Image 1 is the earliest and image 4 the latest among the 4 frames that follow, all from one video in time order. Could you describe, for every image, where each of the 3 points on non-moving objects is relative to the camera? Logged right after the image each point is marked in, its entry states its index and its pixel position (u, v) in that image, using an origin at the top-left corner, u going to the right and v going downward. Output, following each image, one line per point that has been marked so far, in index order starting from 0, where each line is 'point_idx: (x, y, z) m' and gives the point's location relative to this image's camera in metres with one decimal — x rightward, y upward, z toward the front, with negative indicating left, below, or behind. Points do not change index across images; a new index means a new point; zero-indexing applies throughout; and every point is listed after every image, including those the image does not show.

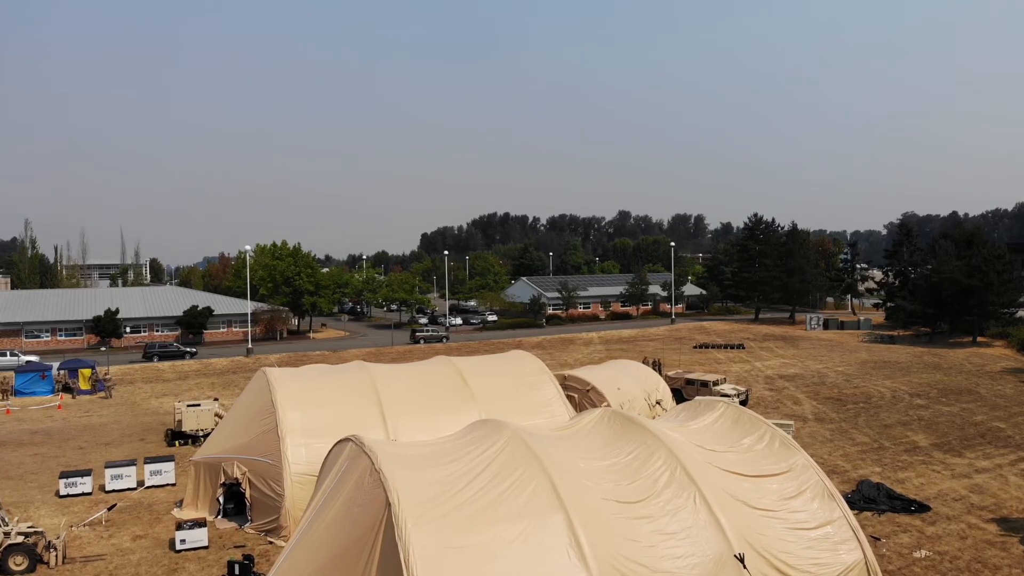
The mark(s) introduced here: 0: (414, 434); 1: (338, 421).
0: (-2.0, -3.0, +14.3) m
1: (-3.5, -2.7, +14.1) m
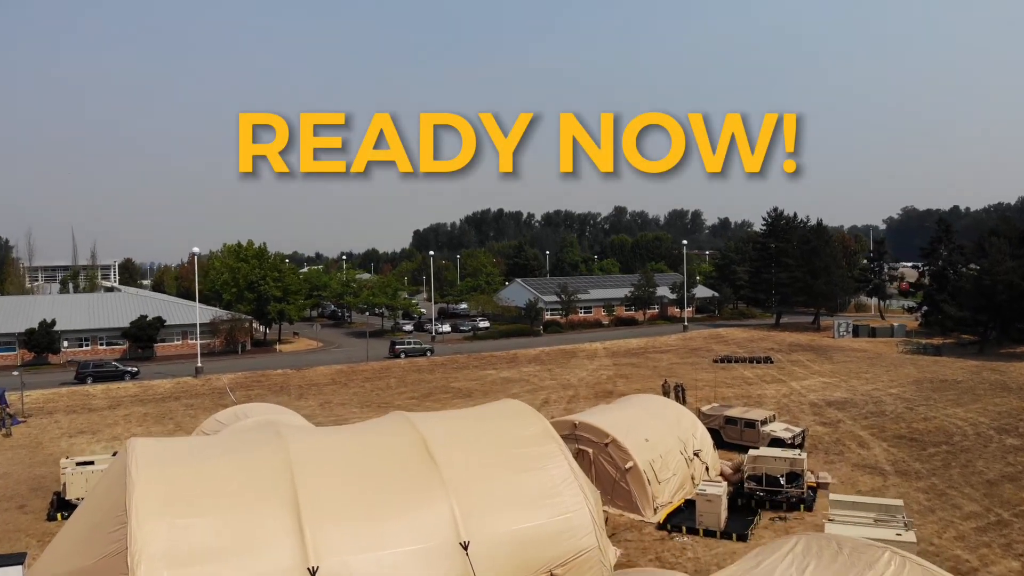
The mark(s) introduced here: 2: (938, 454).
0: (-2.1, -3.4, +9.1) m
1: (-3.6, -3.2, +8.9) m
2: (+11.5, -4.5, +18.9) m
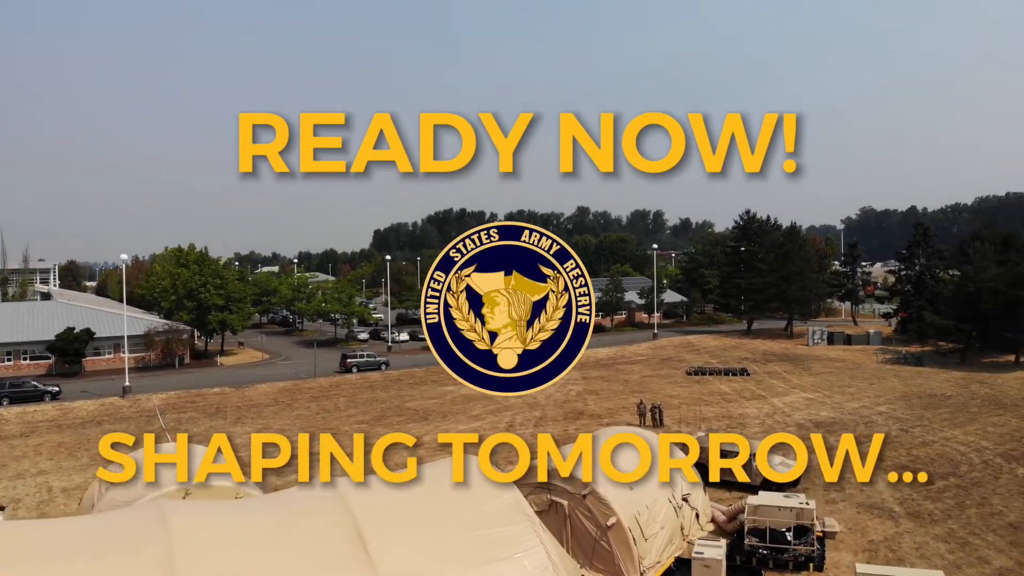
0: (-2.6, -3.9, +6.4) m
1: (-4.0, -3.6, +6.2) m
2: (+10.5, -4.9, +16.9) m
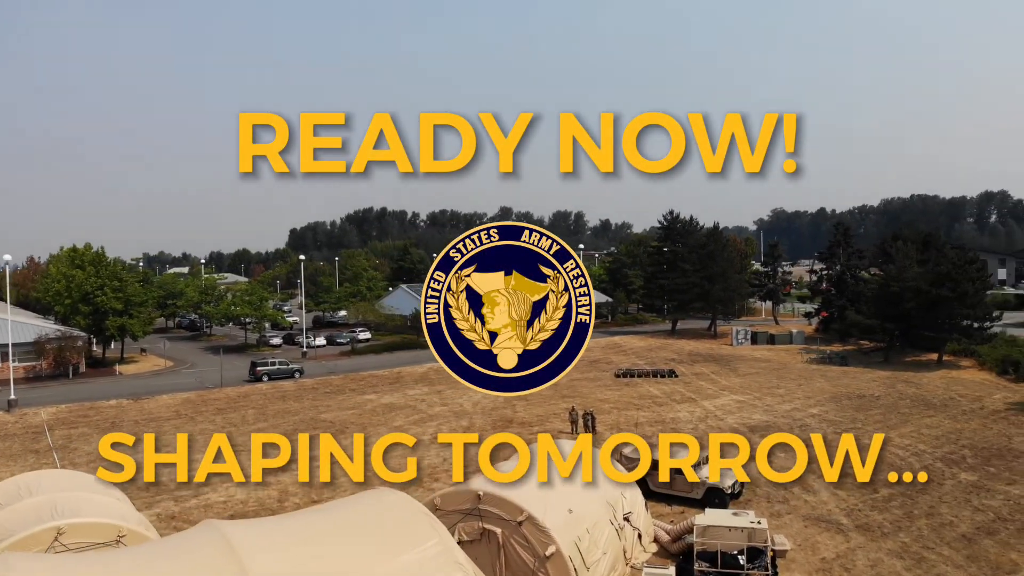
0: (-3.0, -3.9, +4.5) m
1: (-4.4, -3.7, +4.0) m
2: (+8.9, -4.9, +16.3) m
